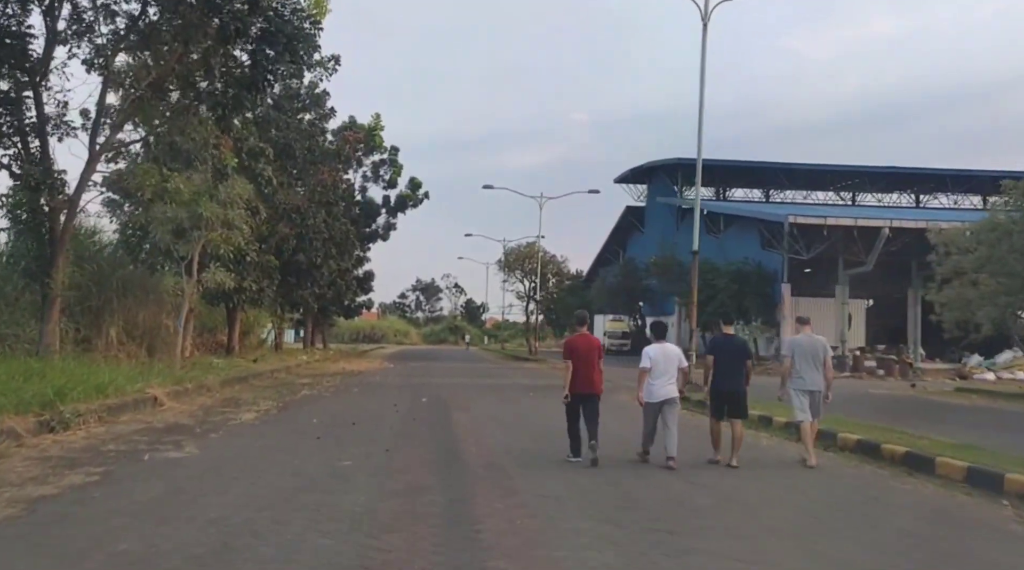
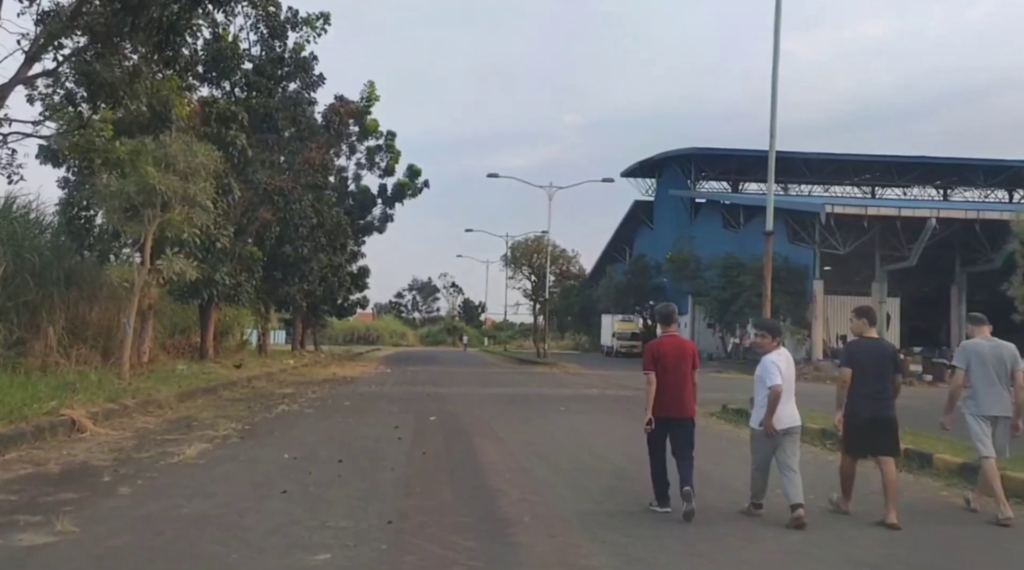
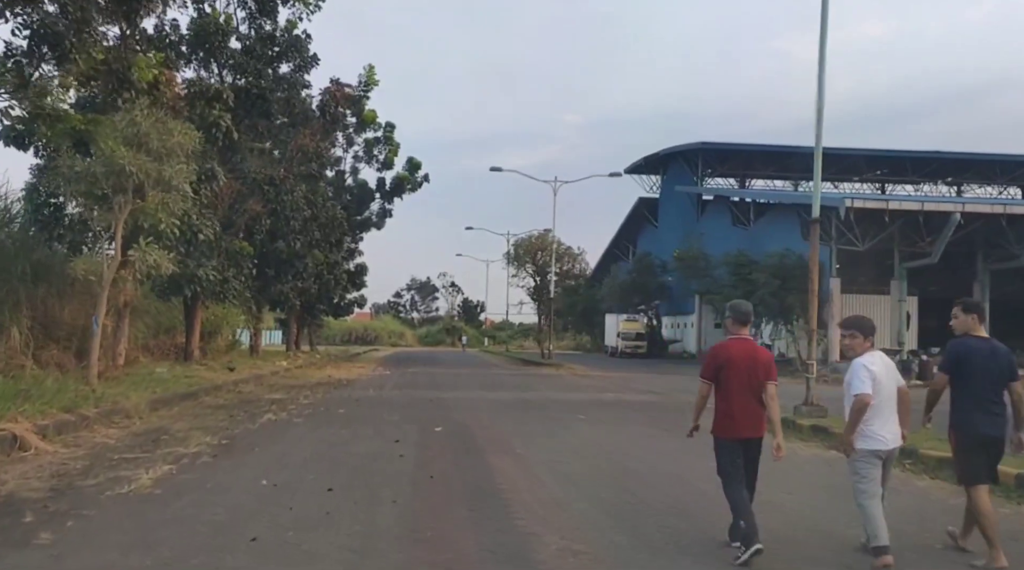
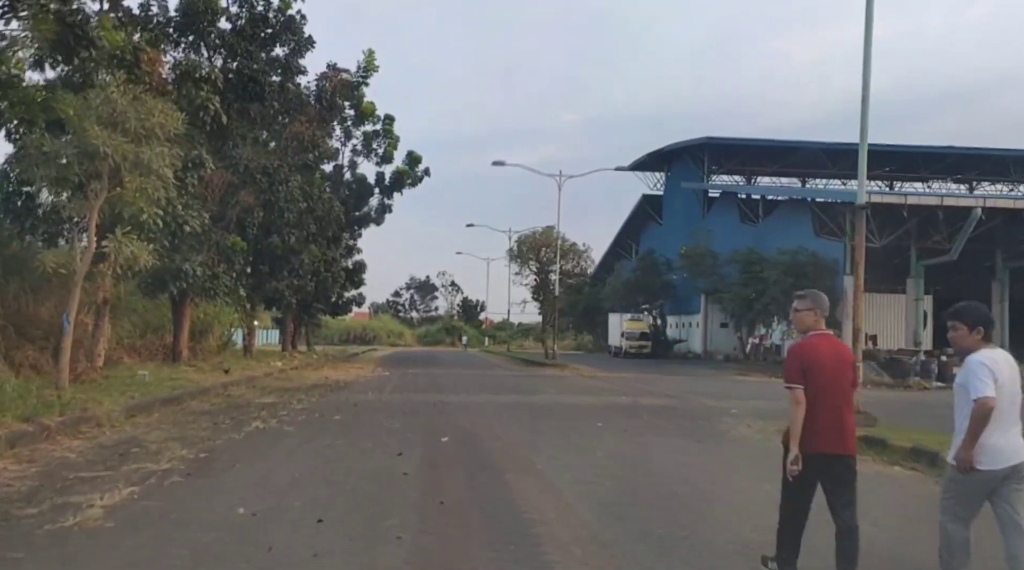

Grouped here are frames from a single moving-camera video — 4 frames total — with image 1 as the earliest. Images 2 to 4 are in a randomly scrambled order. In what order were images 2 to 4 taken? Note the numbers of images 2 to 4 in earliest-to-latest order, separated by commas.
2, 3, 4
